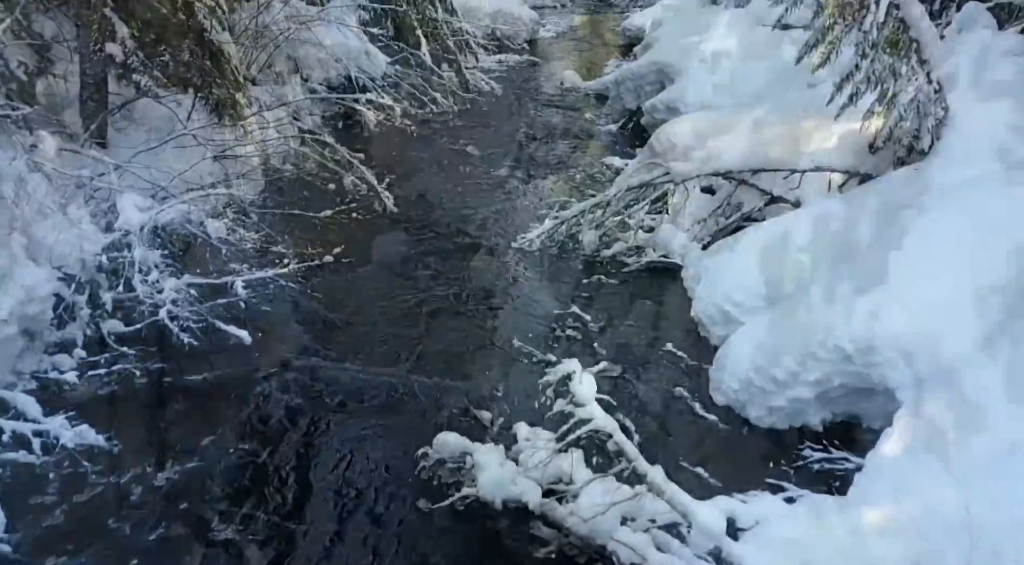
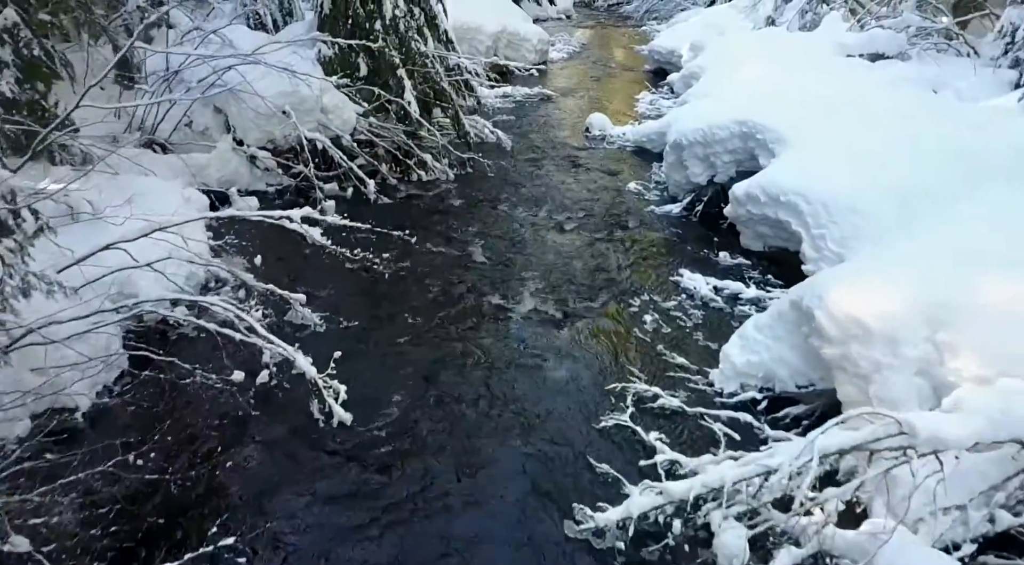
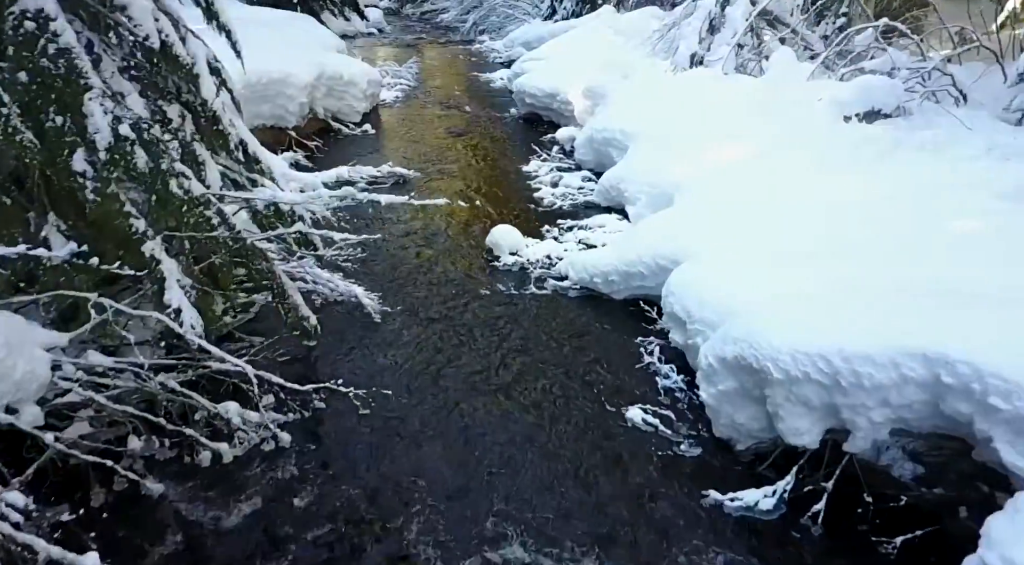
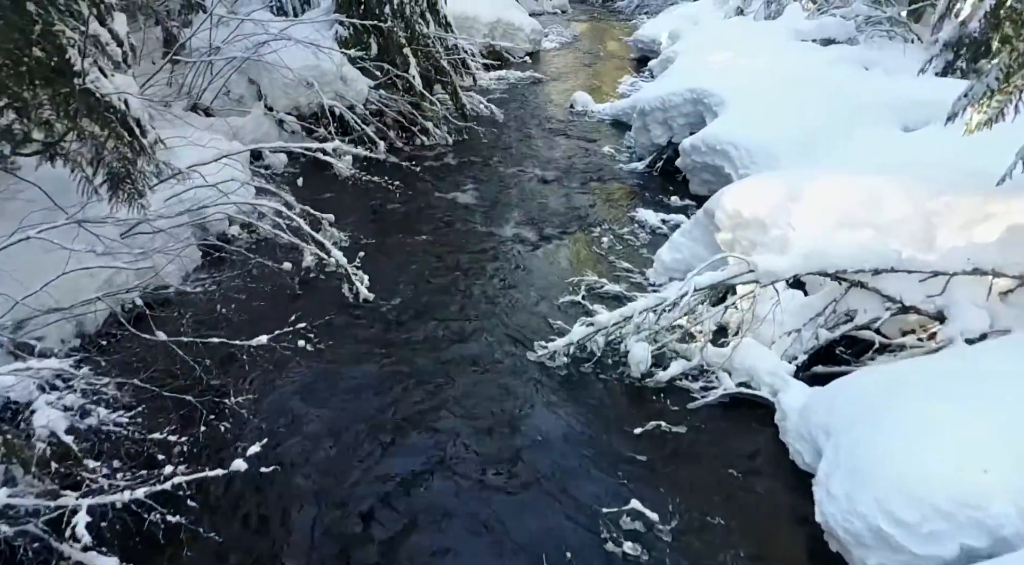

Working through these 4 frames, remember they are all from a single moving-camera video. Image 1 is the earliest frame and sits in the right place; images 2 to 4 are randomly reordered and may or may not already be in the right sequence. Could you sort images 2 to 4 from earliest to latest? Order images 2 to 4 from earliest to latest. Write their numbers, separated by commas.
4, 2, 3
